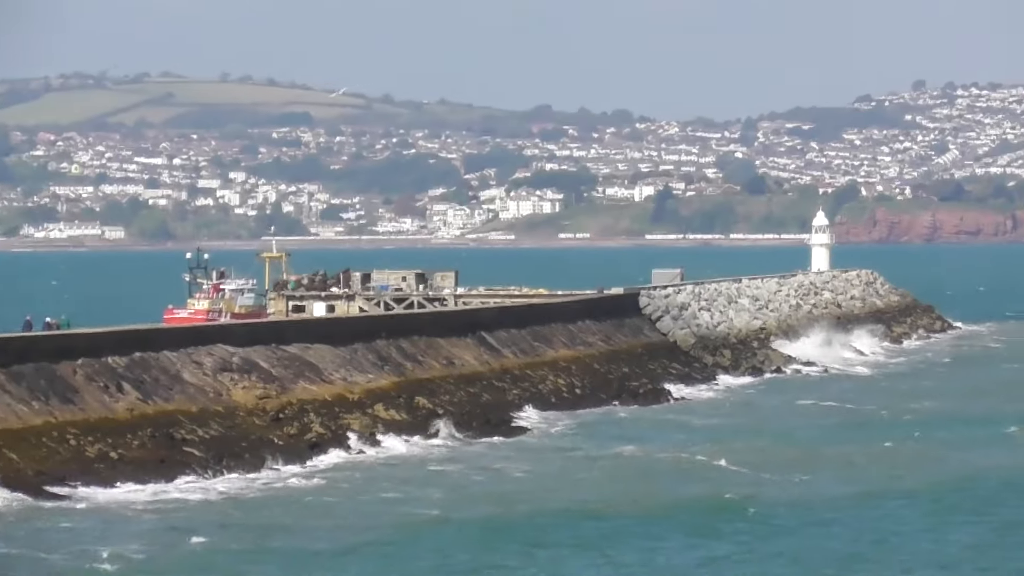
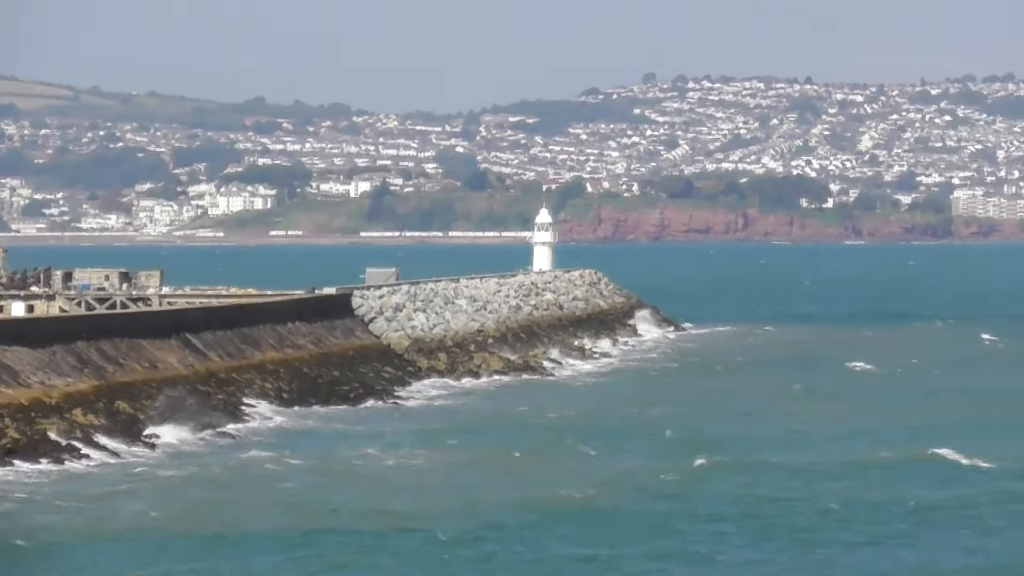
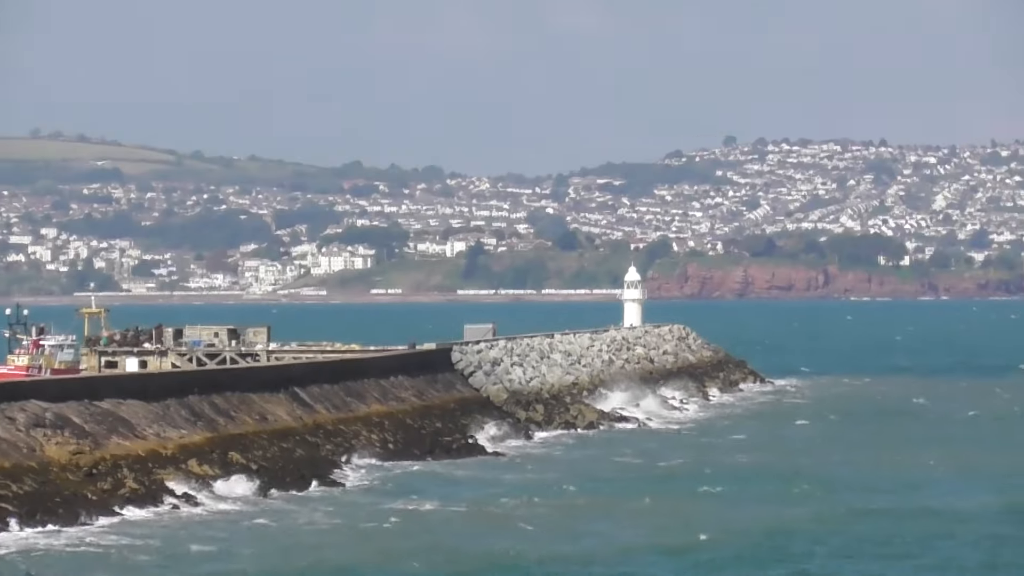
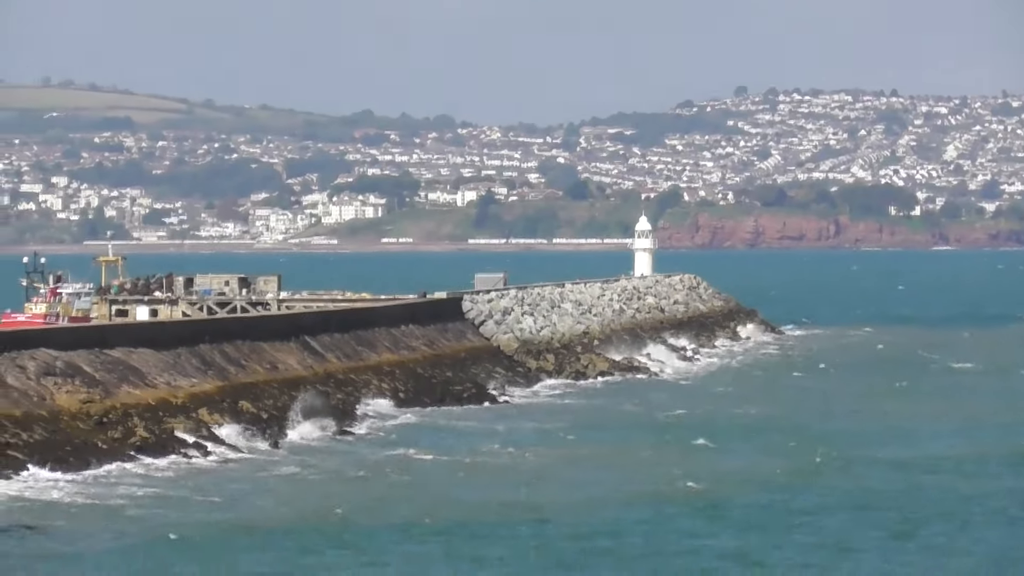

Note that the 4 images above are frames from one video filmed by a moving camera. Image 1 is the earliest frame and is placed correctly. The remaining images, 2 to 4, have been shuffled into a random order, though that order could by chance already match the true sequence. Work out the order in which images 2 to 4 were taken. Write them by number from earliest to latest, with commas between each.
3, 4, 2
